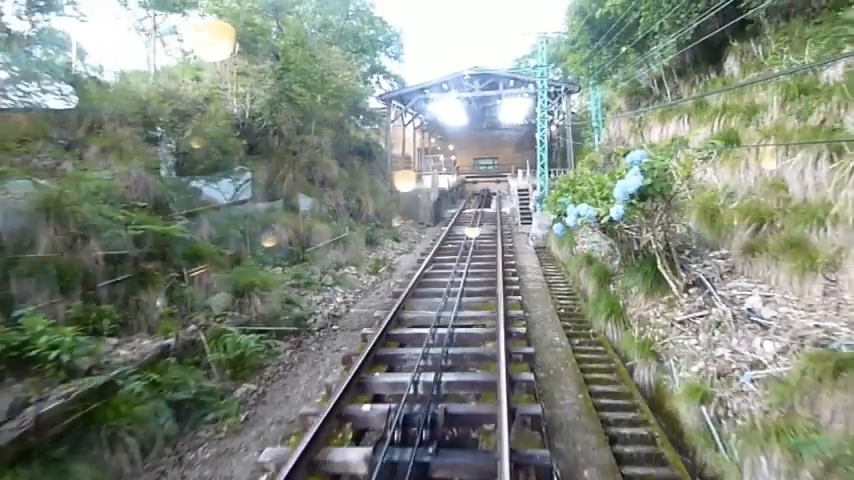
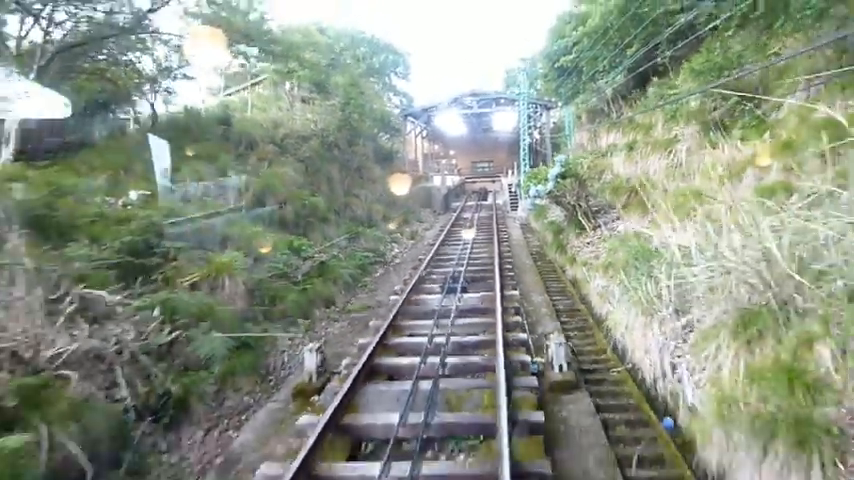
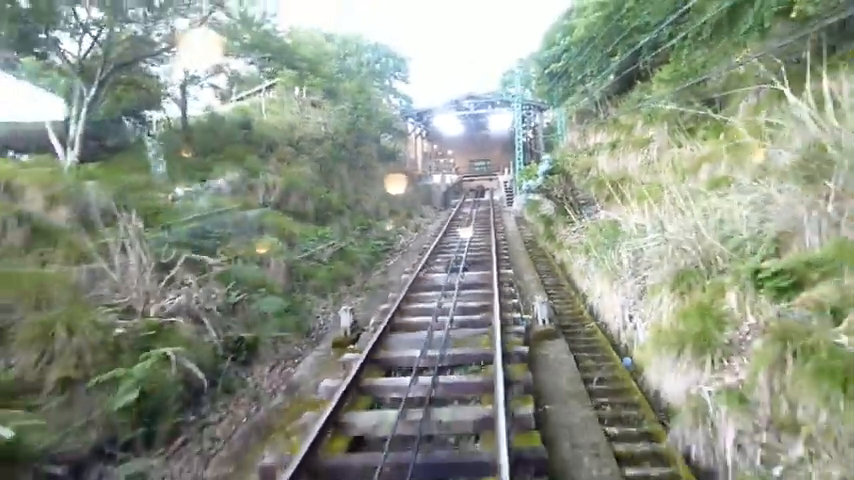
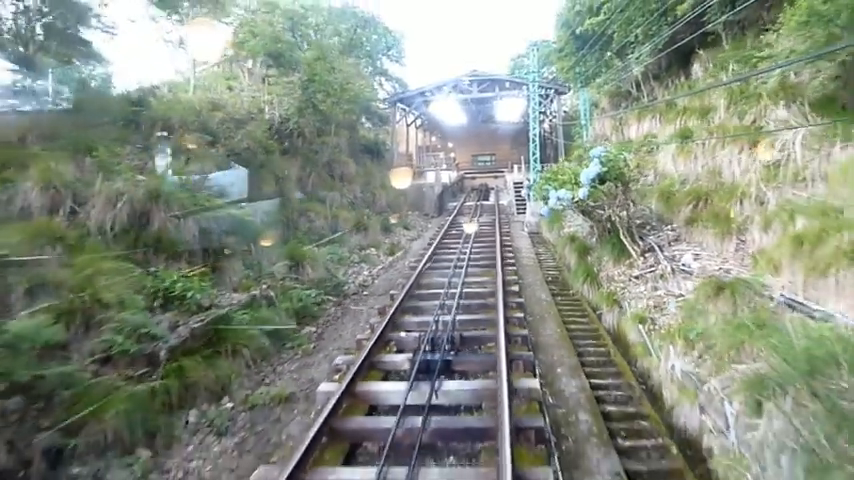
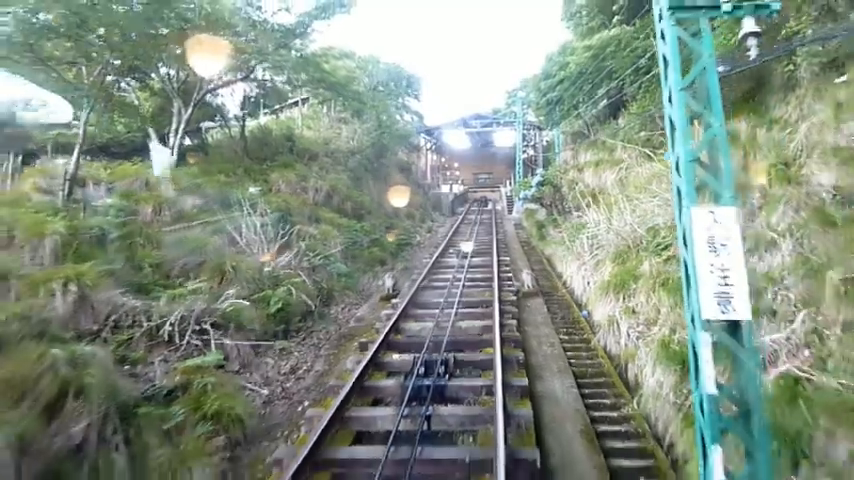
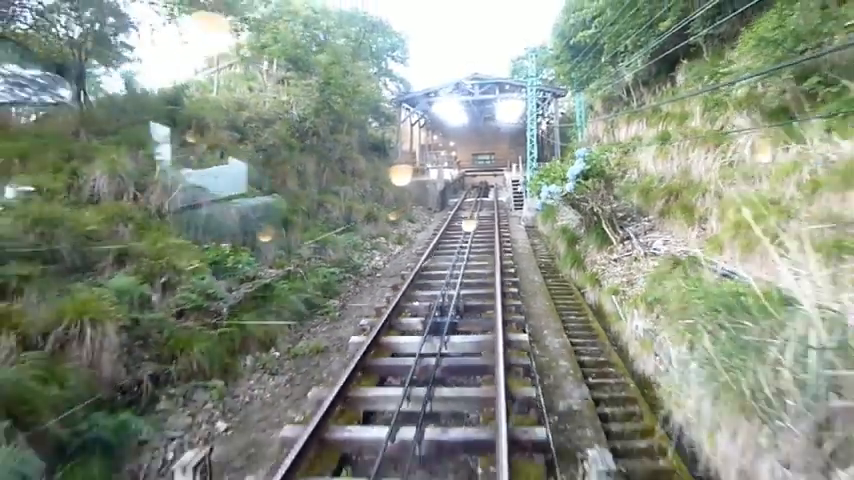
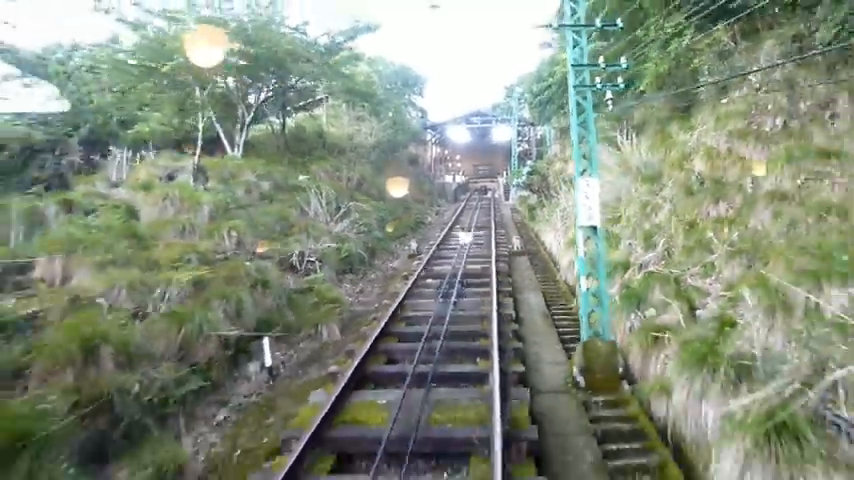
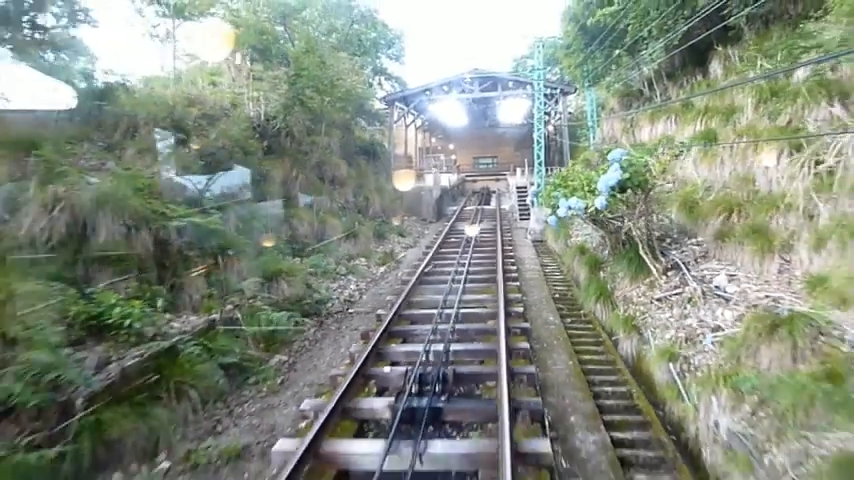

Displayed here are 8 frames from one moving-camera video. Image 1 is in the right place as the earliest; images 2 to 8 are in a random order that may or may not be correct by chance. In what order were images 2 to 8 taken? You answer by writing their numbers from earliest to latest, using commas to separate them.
8, 4, 6, 2, 3, 5, 7
